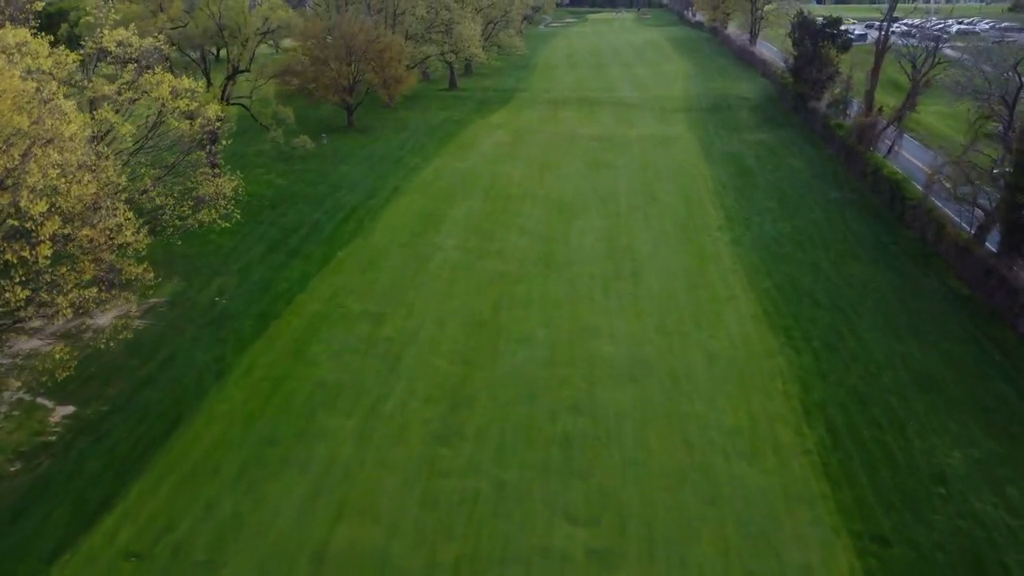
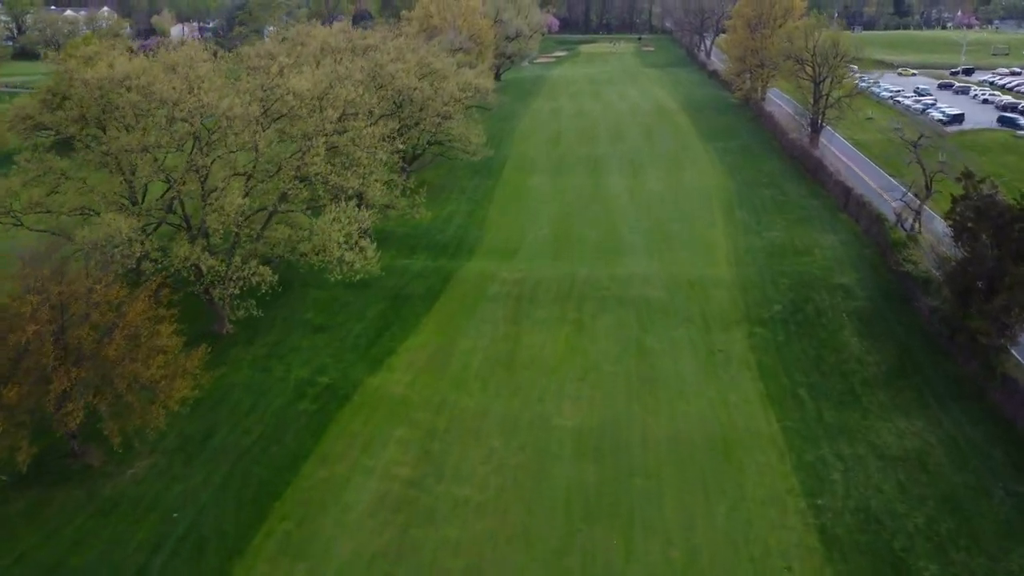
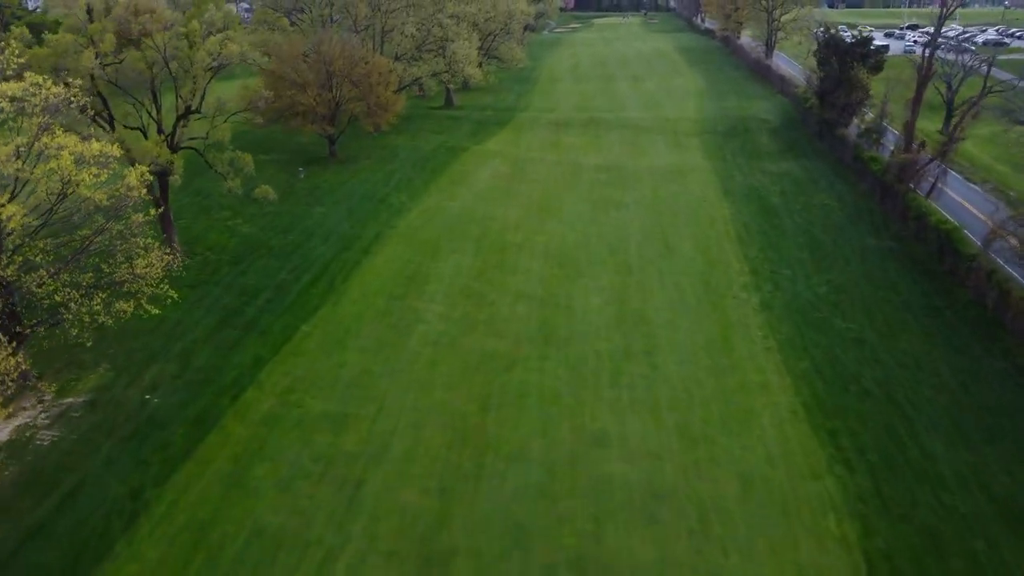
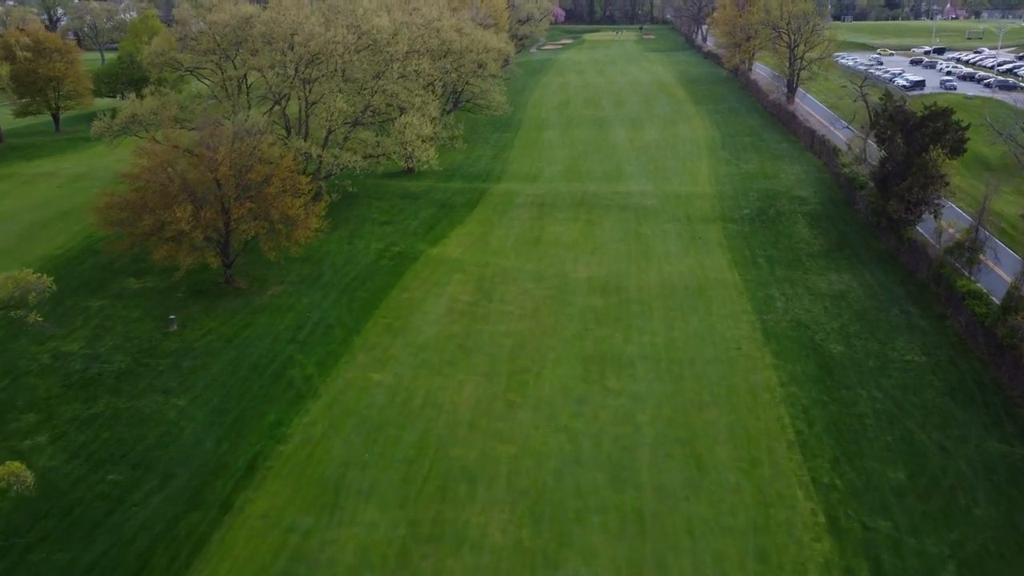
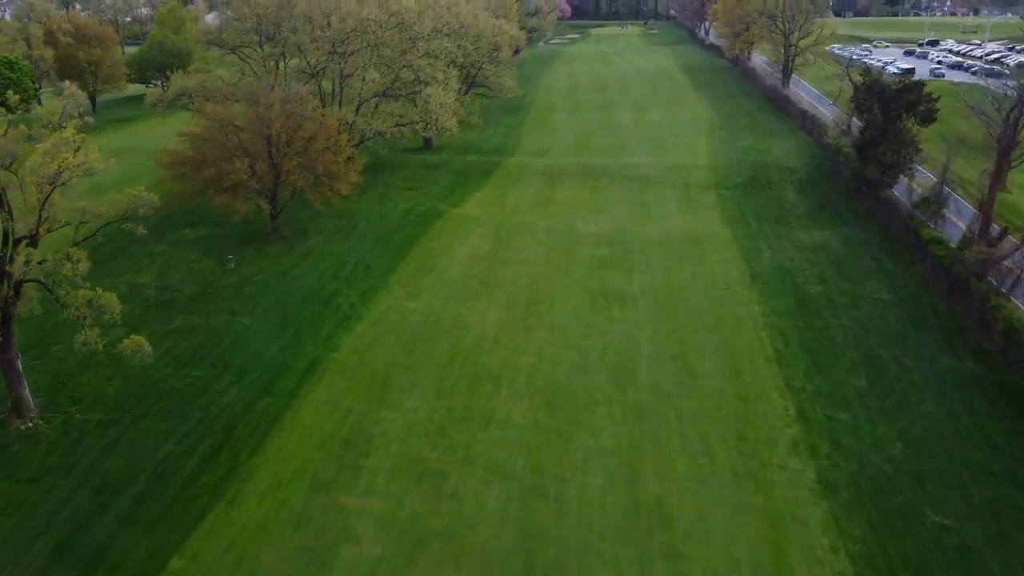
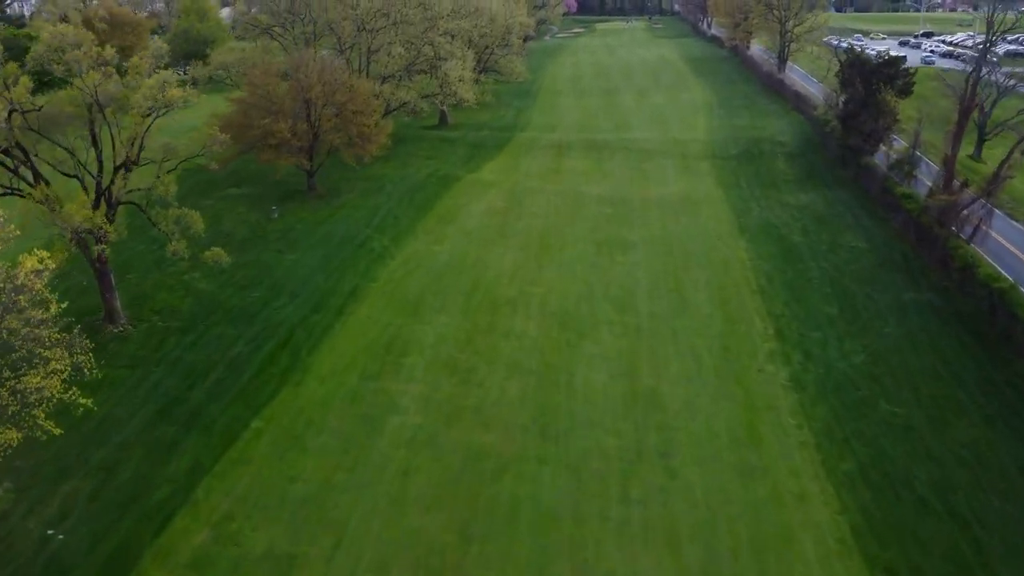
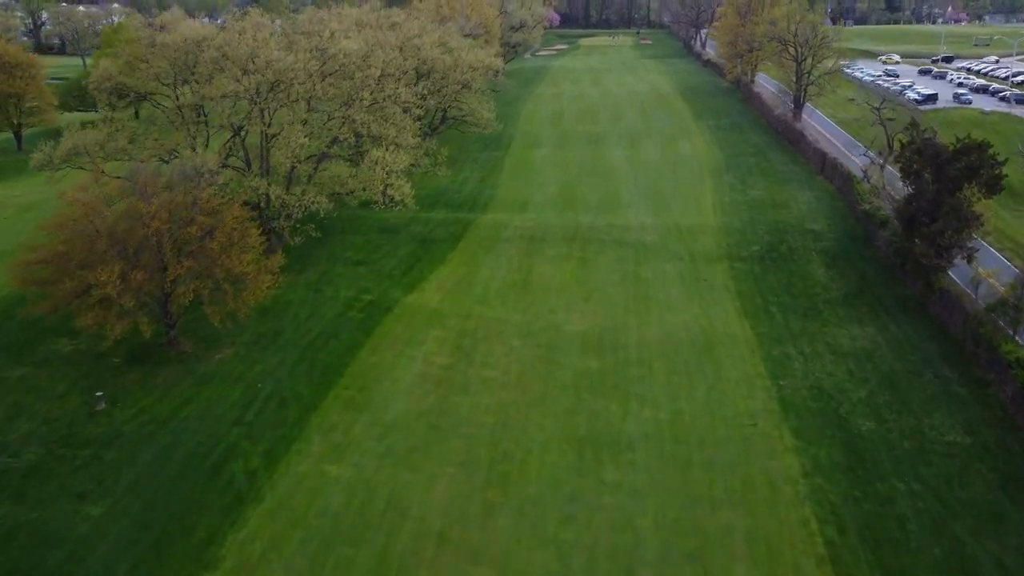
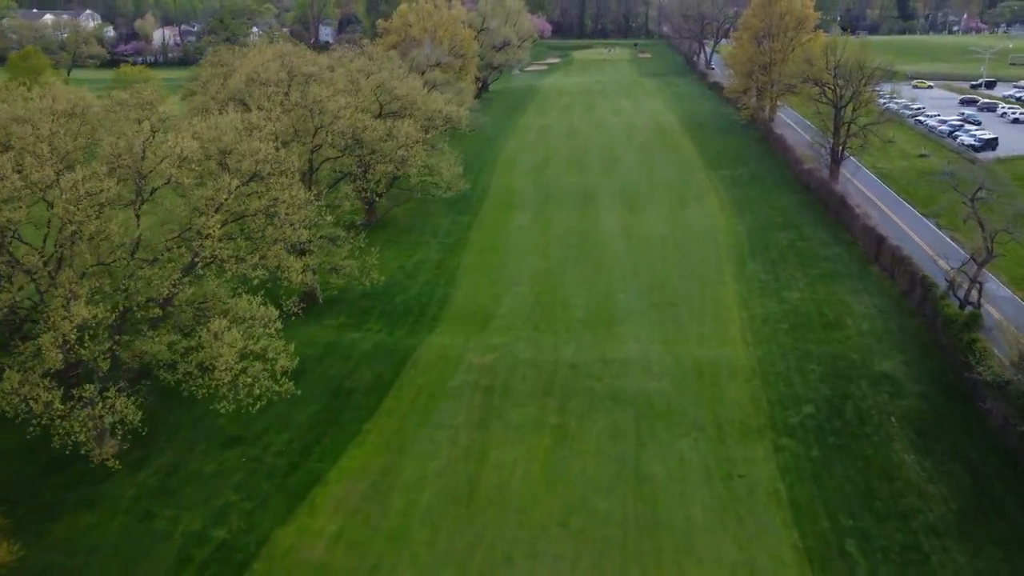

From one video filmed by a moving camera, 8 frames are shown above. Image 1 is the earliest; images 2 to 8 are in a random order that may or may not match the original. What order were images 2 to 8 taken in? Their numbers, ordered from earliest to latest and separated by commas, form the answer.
3, 6, 5, 4, 7, 2, 8
